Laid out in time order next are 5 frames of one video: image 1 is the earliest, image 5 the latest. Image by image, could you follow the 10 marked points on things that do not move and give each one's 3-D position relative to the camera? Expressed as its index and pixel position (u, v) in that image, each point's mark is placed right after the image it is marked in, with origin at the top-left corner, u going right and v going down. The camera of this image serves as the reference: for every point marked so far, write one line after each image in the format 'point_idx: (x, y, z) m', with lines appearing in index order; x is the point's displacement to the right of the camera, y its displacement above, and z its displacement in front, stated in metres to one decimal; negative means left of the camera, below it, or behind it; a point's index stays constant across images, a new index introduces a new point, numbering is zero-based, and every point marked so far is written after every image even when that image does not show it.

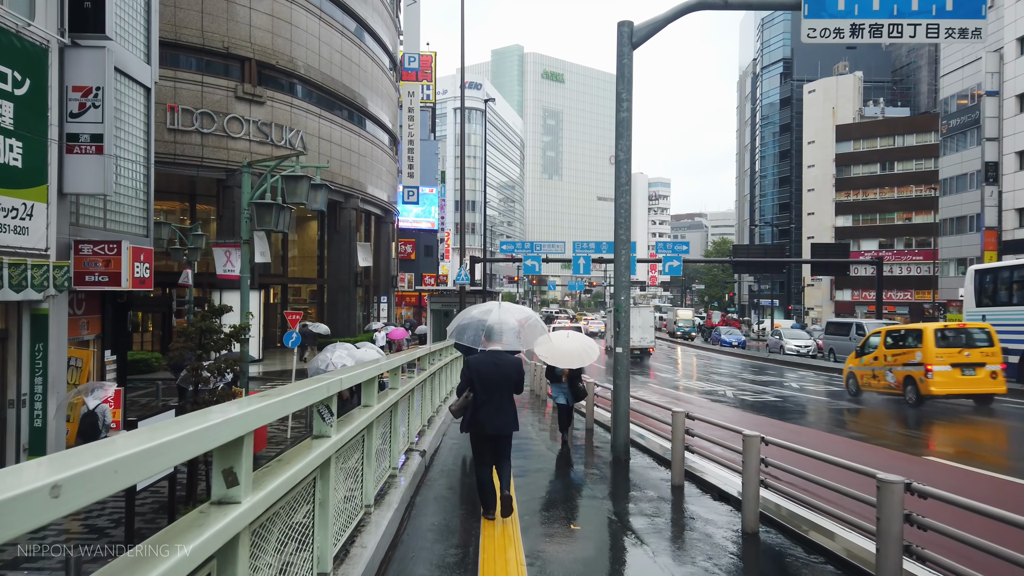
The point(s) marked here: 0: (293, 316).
0: (-5.2, -0.7, +15.6) m
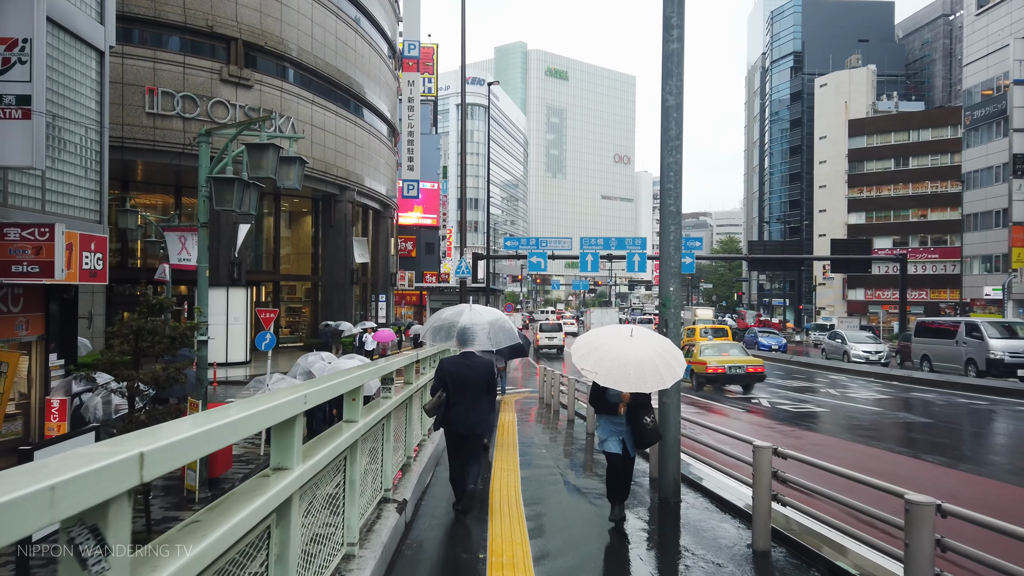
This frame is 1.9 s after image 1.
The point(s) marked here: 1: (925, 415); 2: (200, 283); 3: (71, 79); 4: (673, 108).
0: (-5.0, -0.5, +13.6) m
1: (+10.0, -3.1, +15.9) m
2: (-4.9, +0.1, +10.5) m
3: (-8.3, +3.9, +12.6) m
4: (+1.6, +1.7, +6.4) m
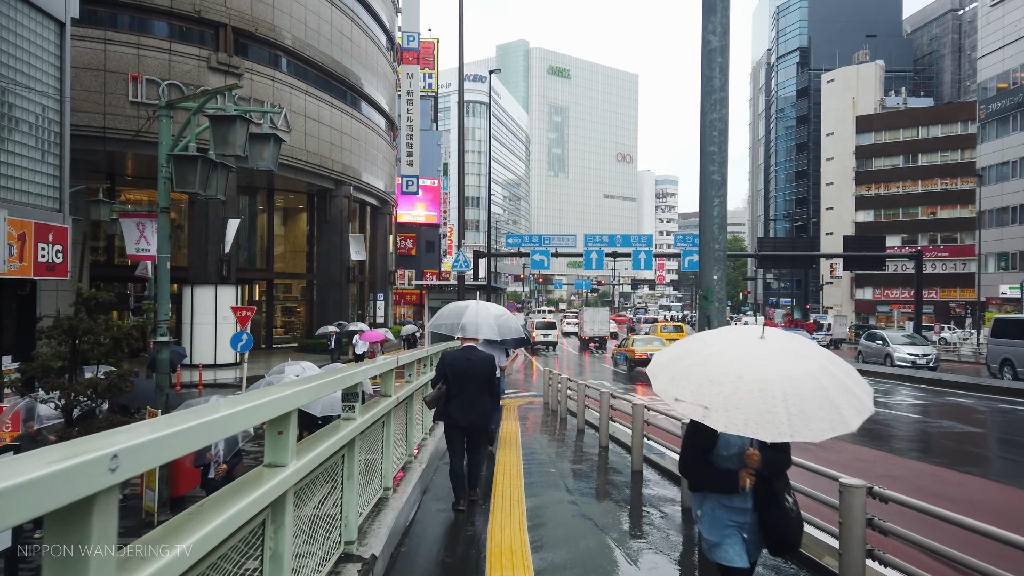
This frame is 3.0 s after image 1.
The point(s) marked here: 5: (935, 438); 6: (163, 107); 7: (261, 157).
0: (-5.0, -0.5, +12.3) m
1: (+10.0, -3.0, +14.6) m
2: (-4.9, +0.2, +9.2) m
3: (-8.3, +4.0, +11.3) m
4: (+1.6, +1.8, +5.2) m
5: (+8.3, -2.9, +13.1) m
6: (-5.0, +2.6, +9.5) m
7: (-3.7, +1.9, +9.7) m
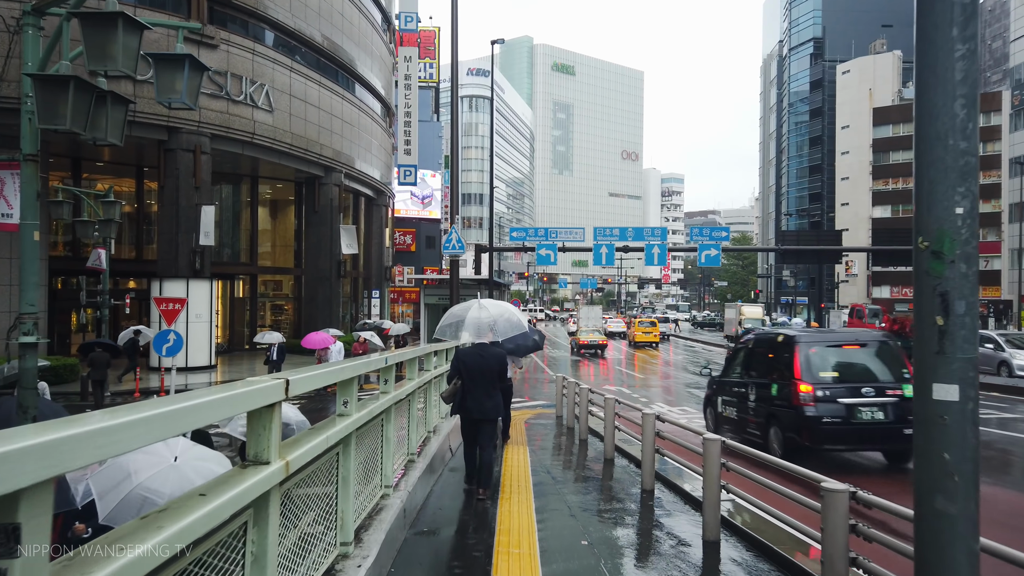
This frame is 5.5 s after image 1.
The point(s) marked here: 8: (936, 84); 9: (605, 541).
0: (-4.9, -0.3, +9.6) m
1: (+10.1, -2.8, +11.9) m
2: (-4.8, +0.4, +6.6) m
3: (-8.2, +4.2, +8.7) m
4: (+1.6, +2.0, +2.5) m
5: (+8.4, -2.7, +10.3) m
6: (-4.9, +2.8, +6.8) m
7: (-3.6, +2.1, +7.0) m
8: (+1.5, +0.7, +2.5) m
9: (+0.9, -2.2, +5.6) m
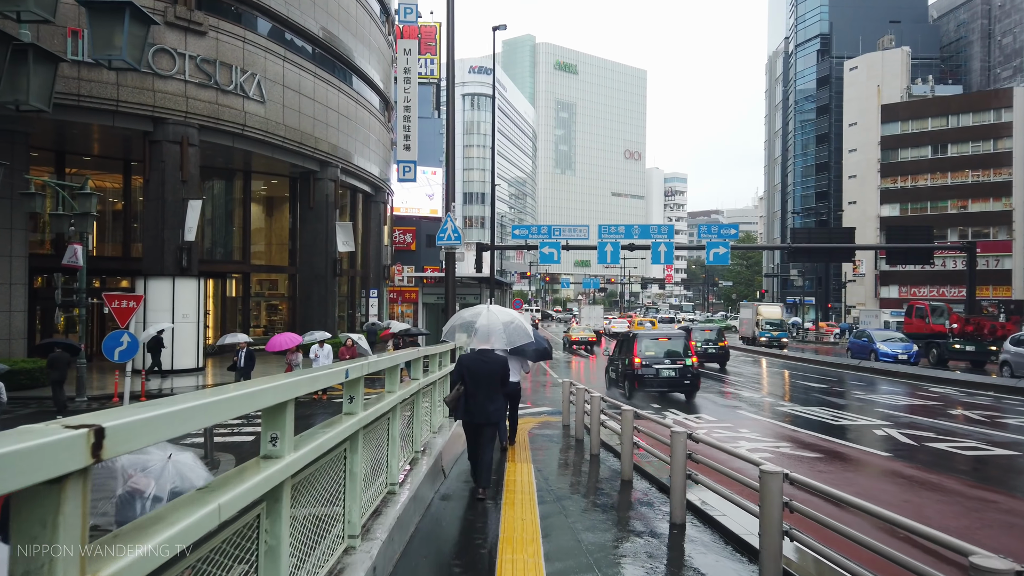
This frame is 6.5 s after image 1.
0: (-4.9, -0.2, +8.5) m
1: (+10.2, -2.7, +10.7) m
2: (-4.8, +0.4, +5.4) m
3: (-8.2, +4.3, +7.5) m
4: (+1.7, +2.1, +1.3) m
5: (+8.4, -2.7, +9.2) m
6: (-4.9, +2.8, +5.7) m
7: (-3.6, +2.2, +5.9) m
8: (+1.6, +0.8, +1.3) m
9: (+0.9, -2.1, +4.5) m
